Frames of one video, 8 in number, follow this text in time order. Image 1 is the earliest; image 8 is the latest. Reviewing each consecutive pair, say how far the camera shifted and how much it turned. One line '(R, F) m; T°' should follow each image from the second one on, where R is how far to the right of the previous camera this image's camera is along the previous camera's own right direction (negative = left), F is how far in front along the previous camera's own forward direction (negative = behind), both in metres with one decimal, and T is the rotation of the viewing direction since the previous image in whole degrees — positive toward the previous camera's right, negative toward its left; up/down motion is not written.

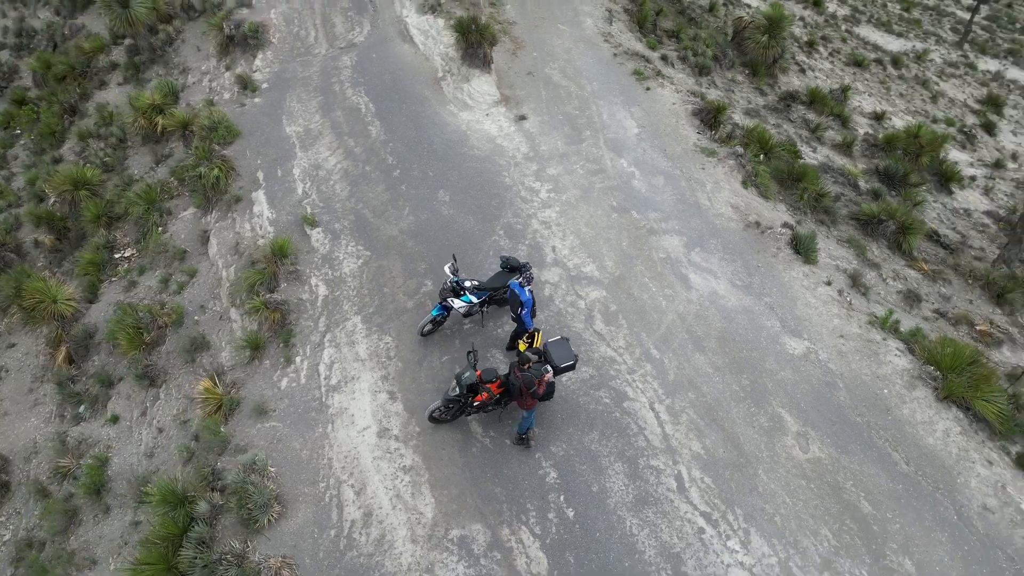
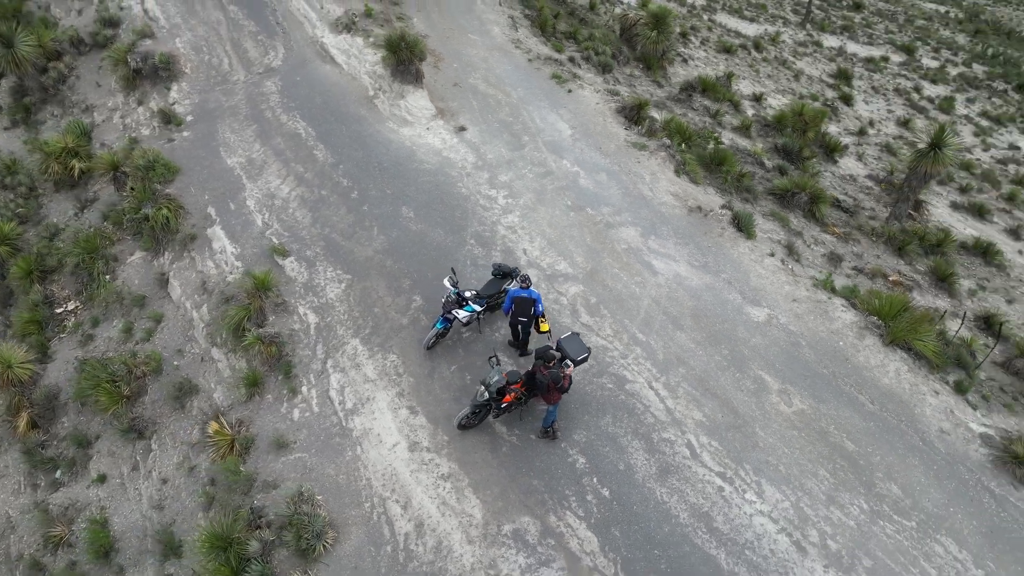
(-1.4, -0.4) m; +9°
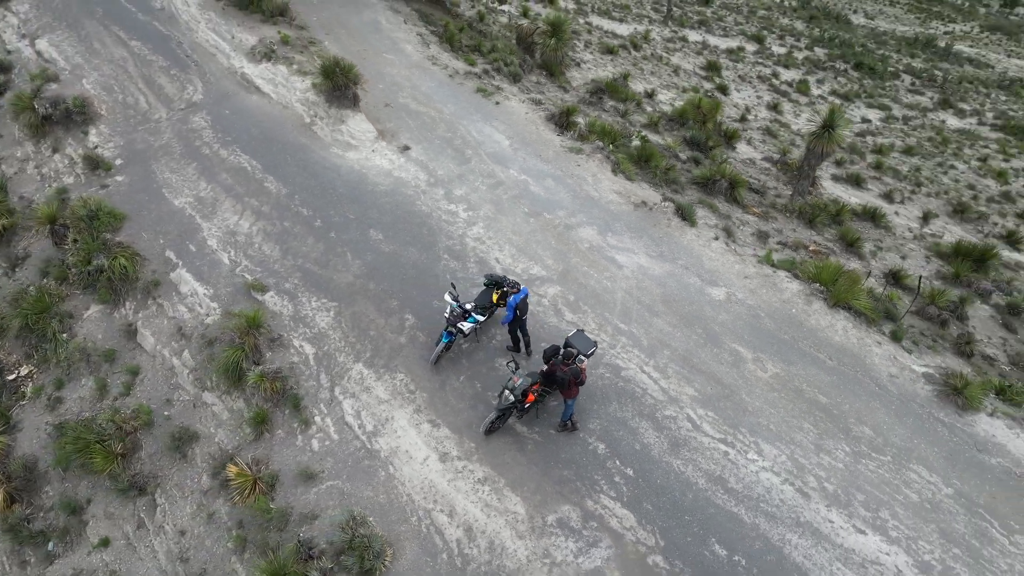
(-1.4, -0.4) m; +9°
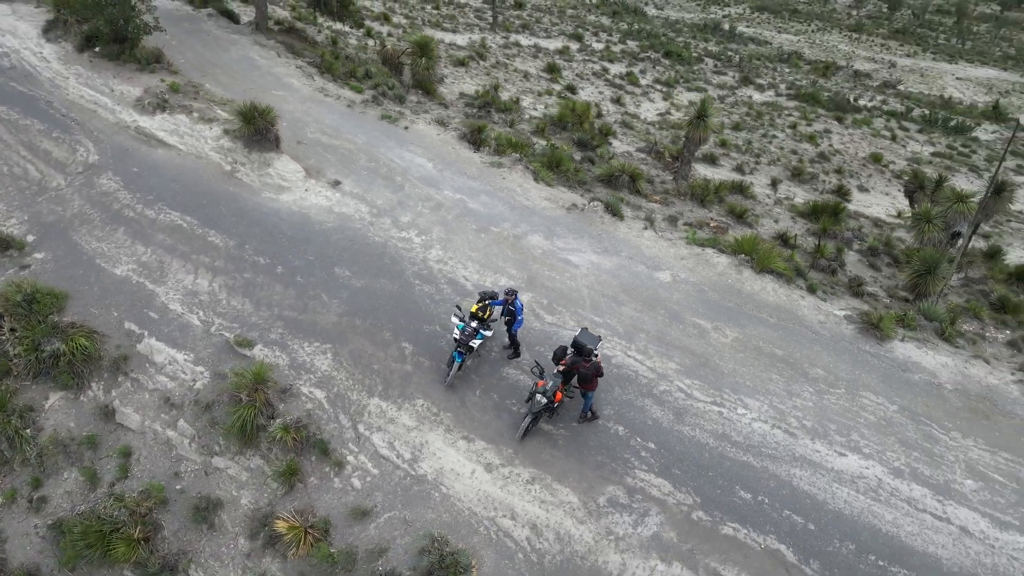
(-2.1, -0.4) m; +12°
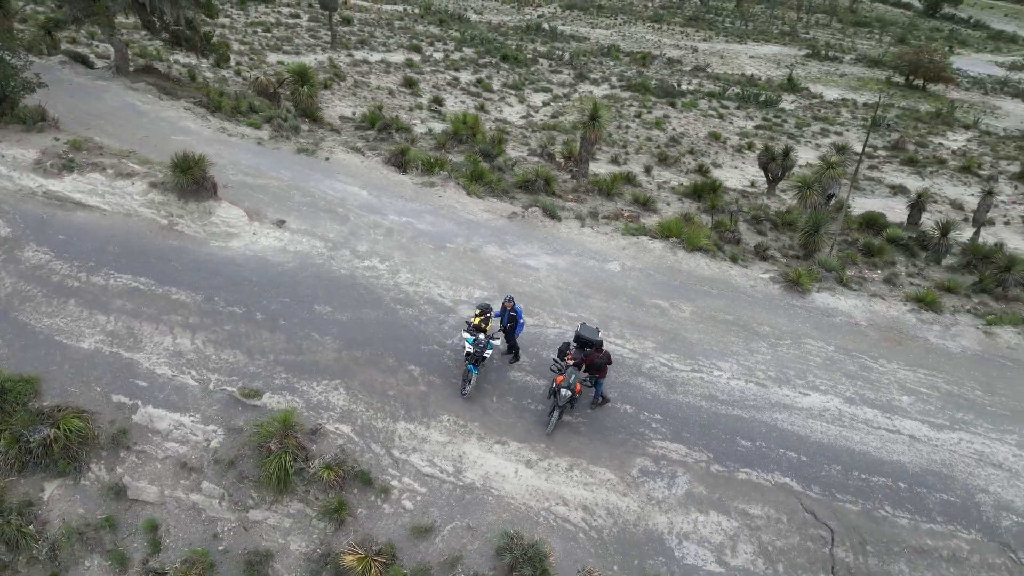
(-2.2, -0.5) m; +12°
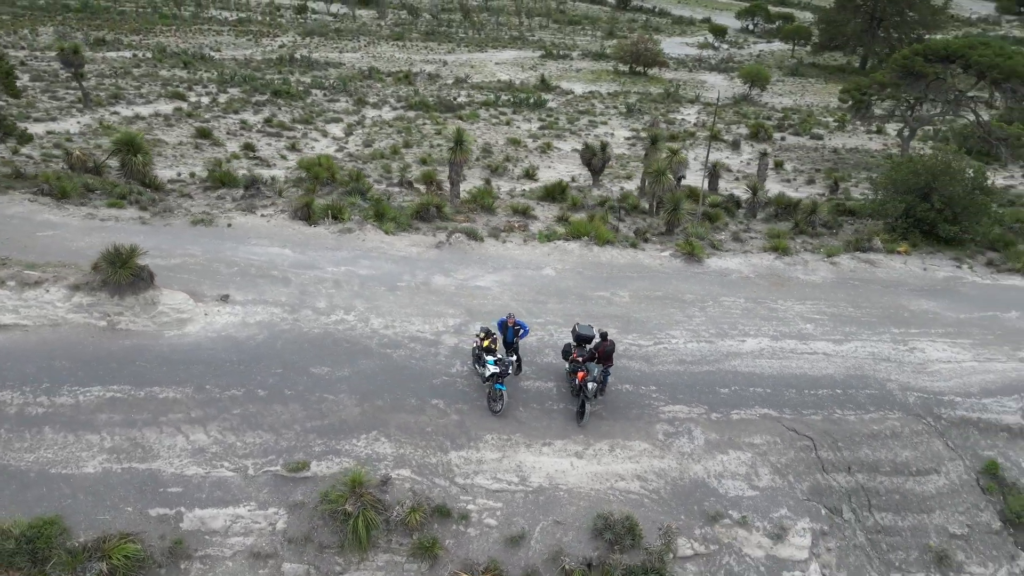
(-3.5, -0.5) m; +18°
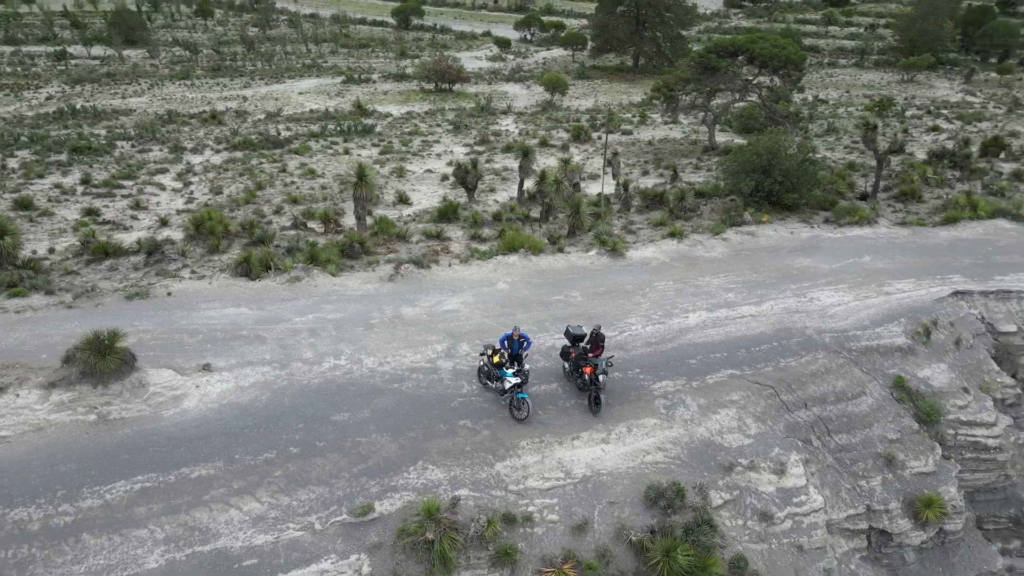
(-3.1, -0.5) m; +15°
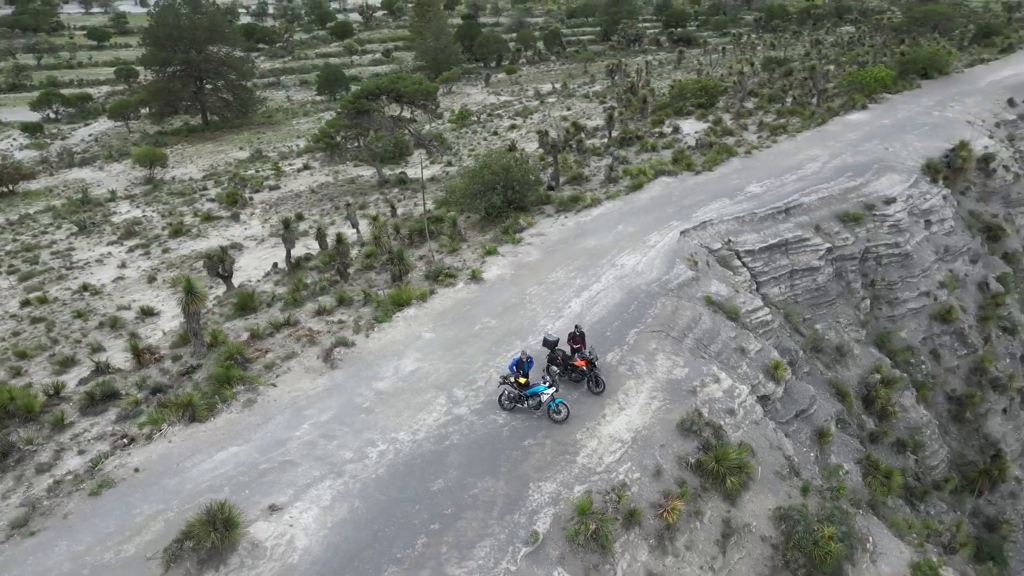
(-7.3, +0.1) m; +31°
